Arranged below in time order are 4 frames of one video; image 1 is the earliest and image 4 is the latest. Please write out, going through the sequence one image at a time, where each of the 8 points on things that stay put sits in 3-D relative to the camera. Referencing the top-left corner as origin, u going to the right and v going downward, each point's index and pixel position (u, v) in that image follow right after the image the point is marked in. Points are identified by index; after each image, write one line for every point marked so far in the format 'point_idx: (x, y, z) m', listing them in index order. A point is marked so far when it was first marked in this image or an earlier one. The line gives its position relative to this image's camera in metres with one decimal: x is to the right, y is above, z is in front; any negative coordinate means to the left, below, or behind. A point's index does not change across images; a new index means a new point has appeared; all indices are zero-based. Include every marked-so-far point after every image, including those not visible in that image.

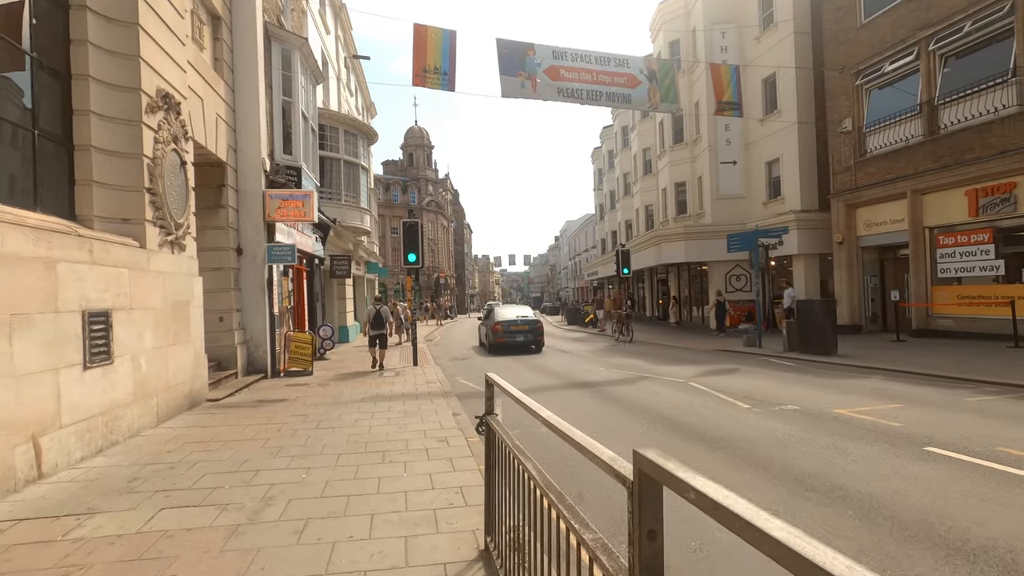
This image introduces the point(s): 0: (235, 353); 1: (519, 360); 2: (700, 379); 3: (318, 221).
0: (-6.3, -1.5, +12.2) m
1: (+0.2, -2.3, +16.5) m
2: (+4.1, -2.0, +11.6) m
3: (-6.7, +2.3, +18.4) m
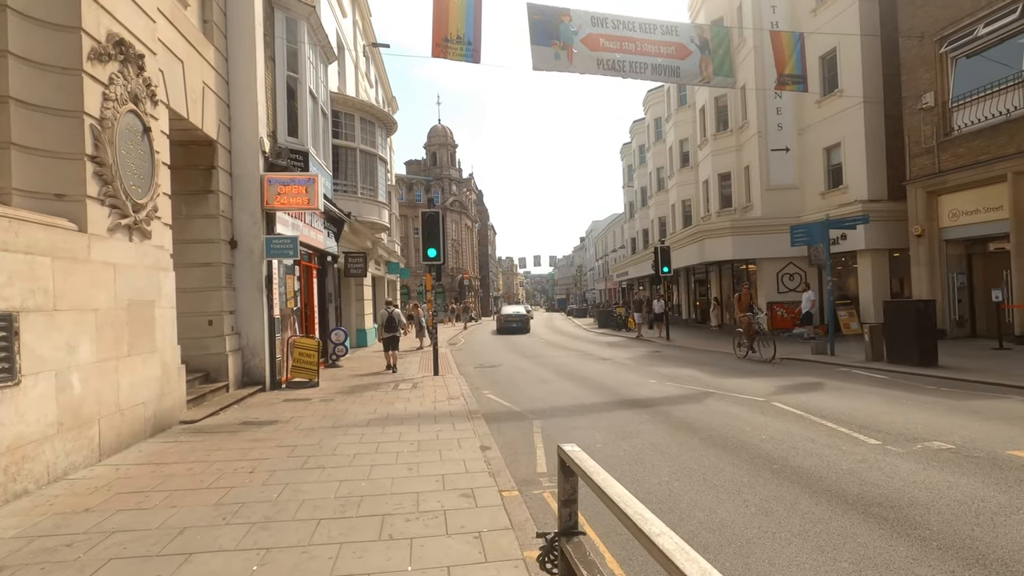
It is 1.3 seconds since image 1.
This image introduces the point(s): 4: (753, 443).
0: (-5.6, -1.5, +10.5) m
1: (+1.1, -2.2, +14.5) m
2: (+4.8, -1.9, +9.5) m
3: (-5.7, +2.3, +16.8) m
4: (+2.9, -1.9, +6.4) m
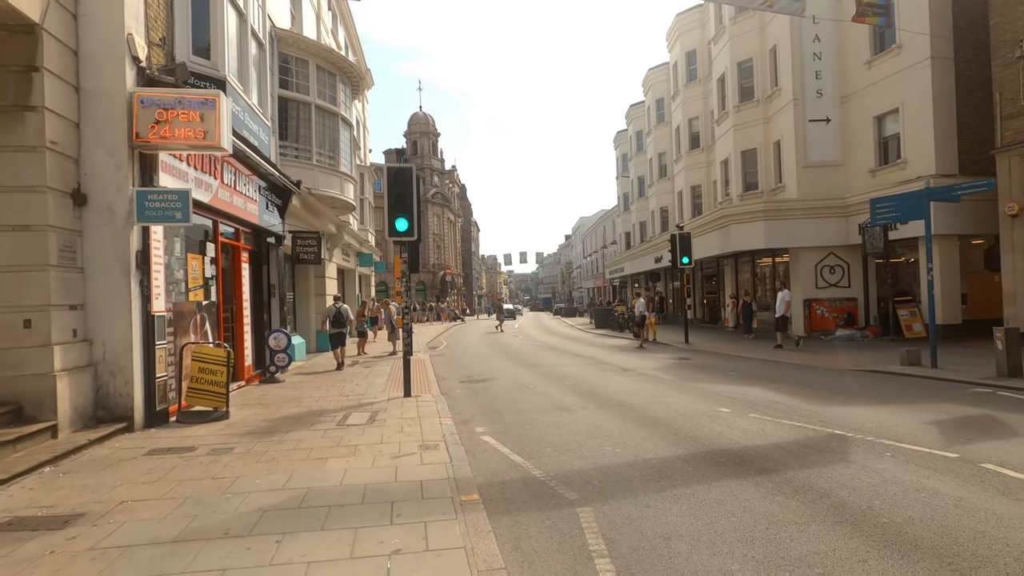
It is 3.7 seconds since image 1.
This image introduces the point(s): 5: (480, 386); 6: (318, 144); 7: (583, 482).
0: (-5.5, -1.2, +6.4) m
1: (+1.1, -2.0, +10.7) m
2: (+5.0, -1.7, +5.7) m
3: (-5.7, +2.6, +12.7) m
4: (+3.2, -1.7, +2.6) m
5: (-0.7, -2.1, +11.7) m
6: (-6.0, +4.4, +16.4) m
7: (+0.7, -1.8, +5.1) m
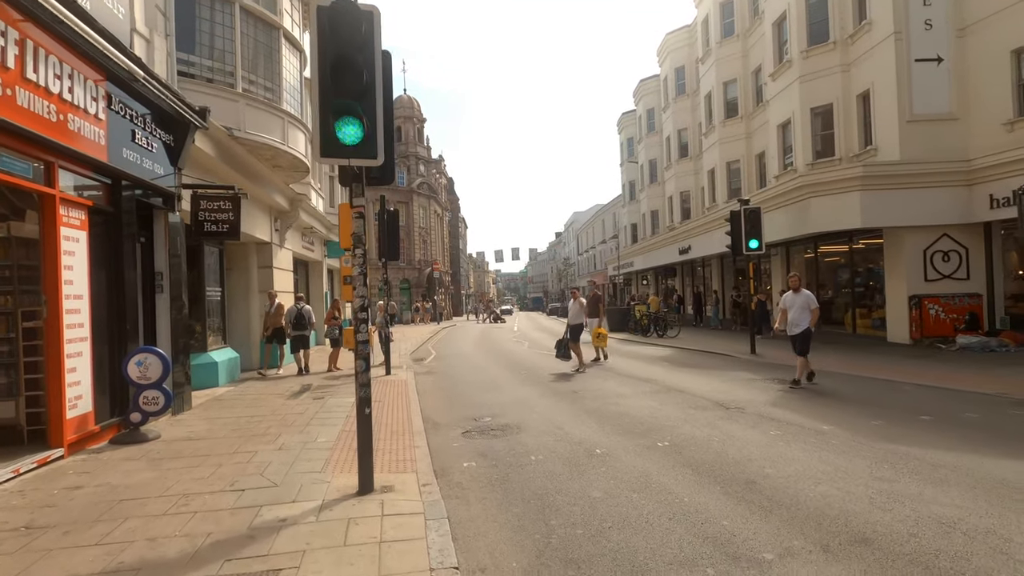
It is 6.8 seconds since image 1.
0: (-4.8, -1.1, +1.1) m
1: (+1.7, -1.8, +5.5) m
2: (+5.7, -1.5, +0.7) m
3: (-5.2, +2.8, +7.4) m
4: (+4.0, -1.5, -2.5) m
5: (-0.1, -2.0, +6.5) m
6: (-5.5, +4.6, +11.1) m
7: (+1.4, -1.7, 0.0) m
